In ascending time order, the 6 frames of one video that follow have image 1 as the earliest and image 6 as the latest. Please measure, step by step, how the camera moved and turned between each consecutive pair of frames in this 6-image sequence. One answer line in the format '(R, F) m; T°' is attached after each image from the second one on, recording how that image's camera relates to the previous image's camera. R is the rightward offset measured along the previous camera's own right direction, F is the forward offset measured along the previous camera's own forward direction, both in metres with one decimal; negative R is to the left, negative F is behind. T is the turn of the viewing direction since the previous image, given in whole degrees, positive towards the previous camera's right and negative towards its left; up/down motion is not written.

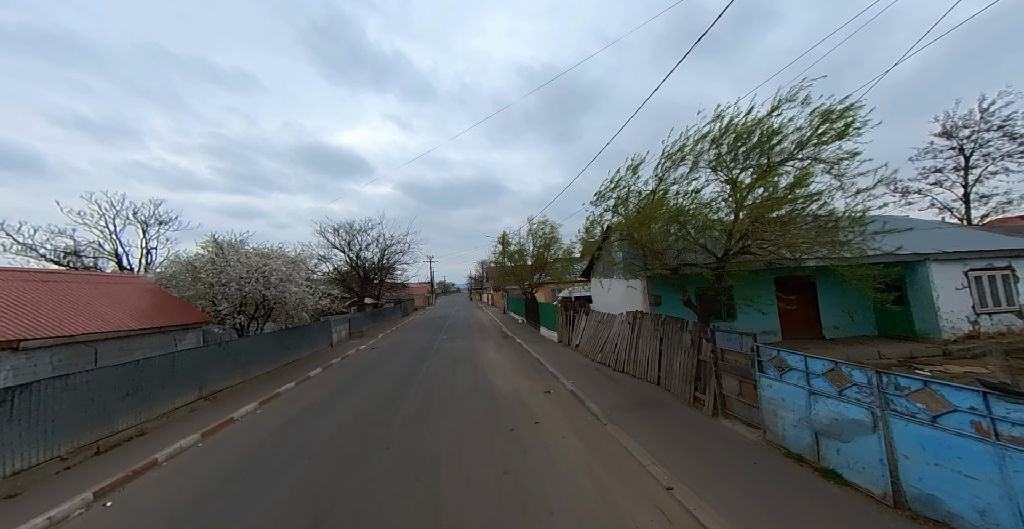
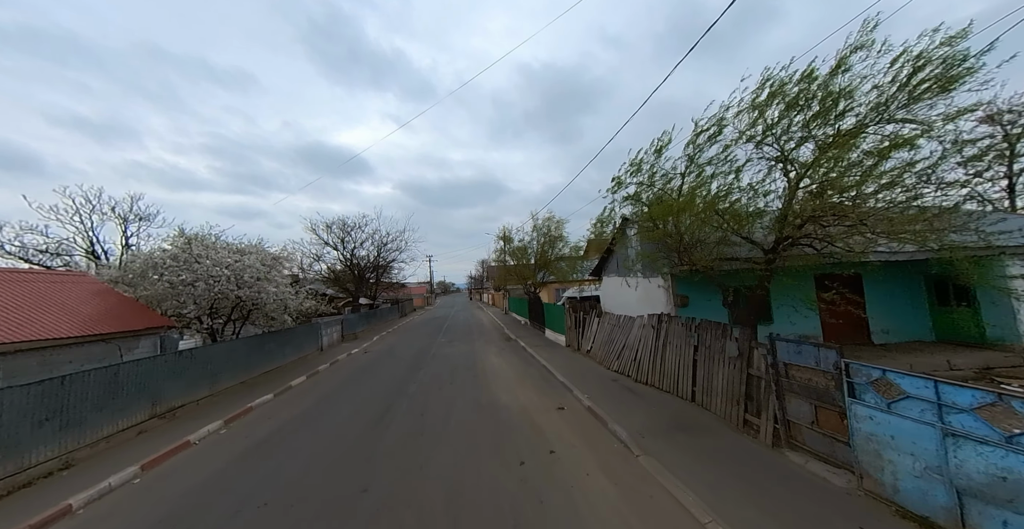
(-0.1, +1.1) m; 0°
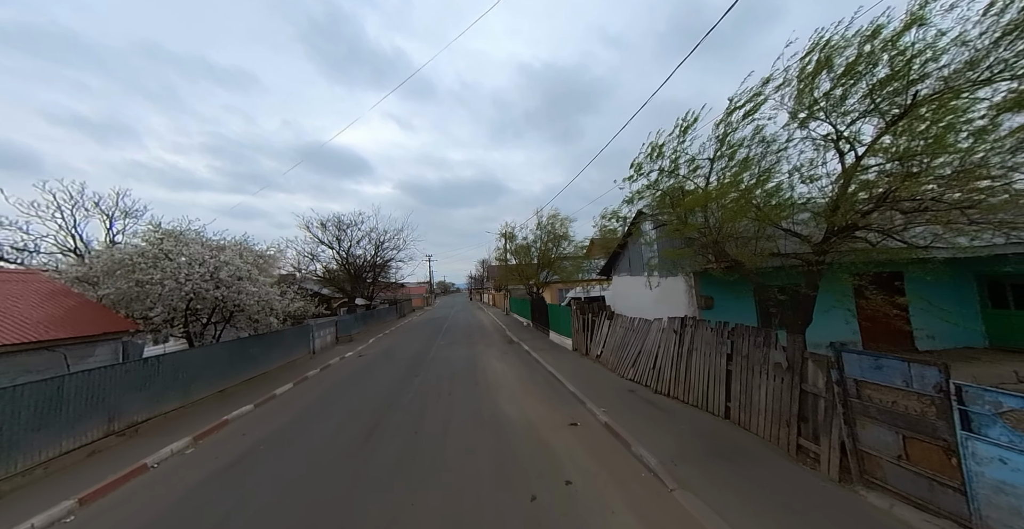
(-0.1, +0.8) m; 0°
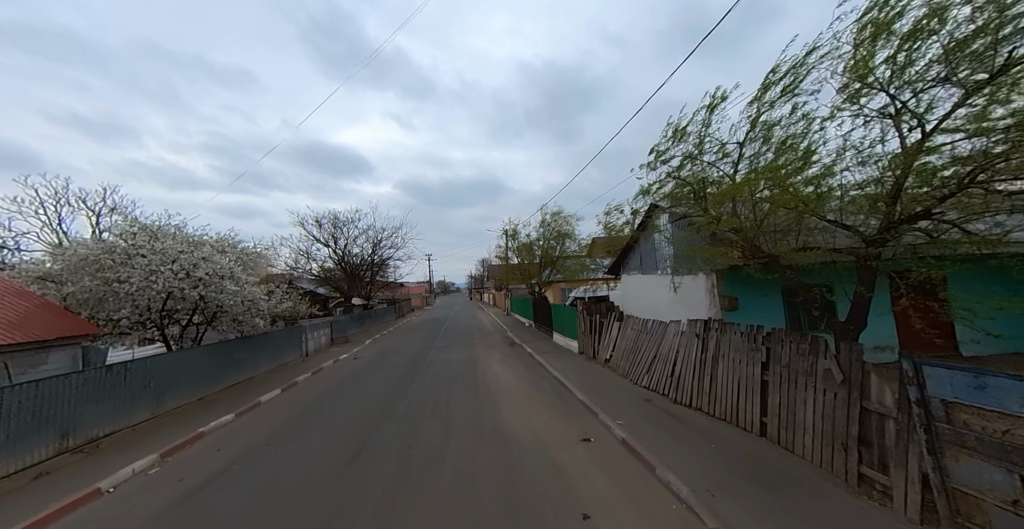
(-0.1, +0.6) m; 0°
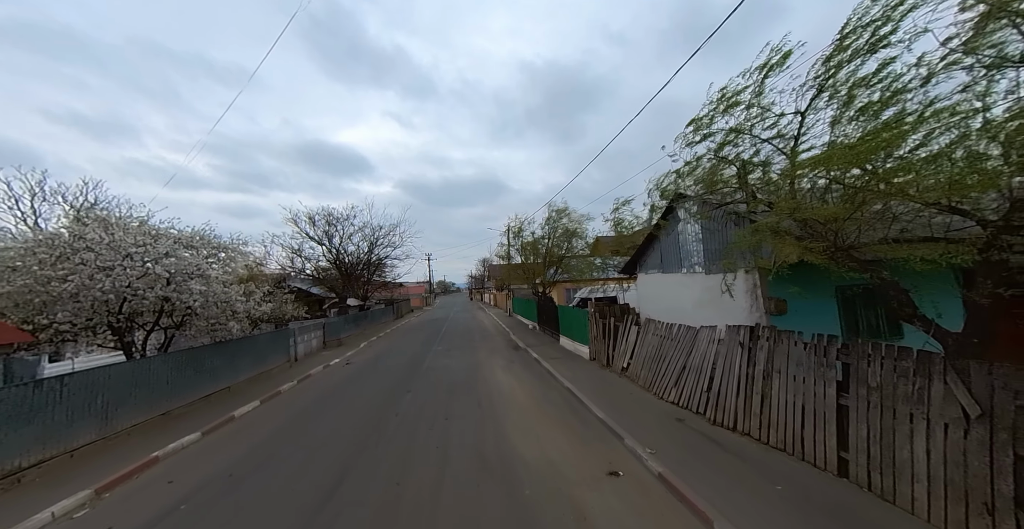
(-0.1, +0.9) m; 0°
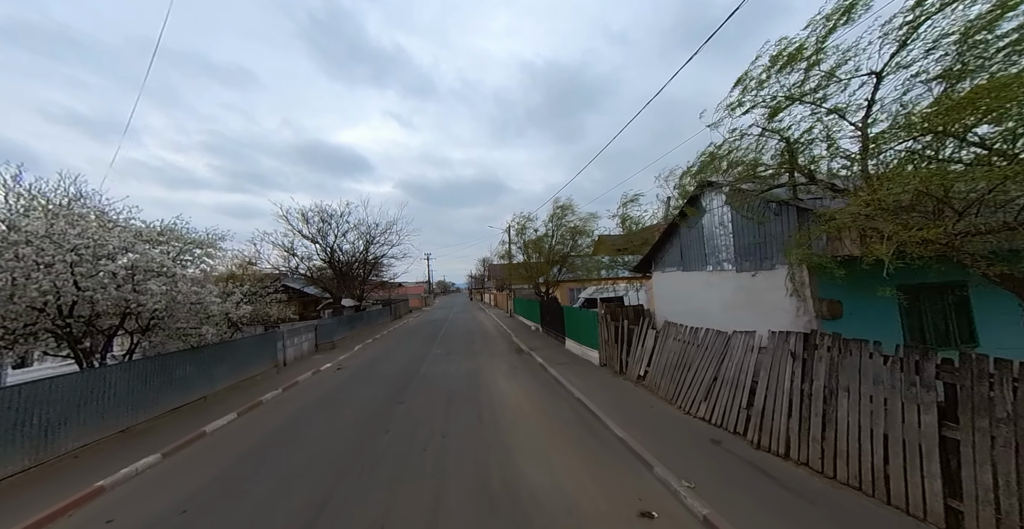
(-0.1, +0.8) m; 0°
